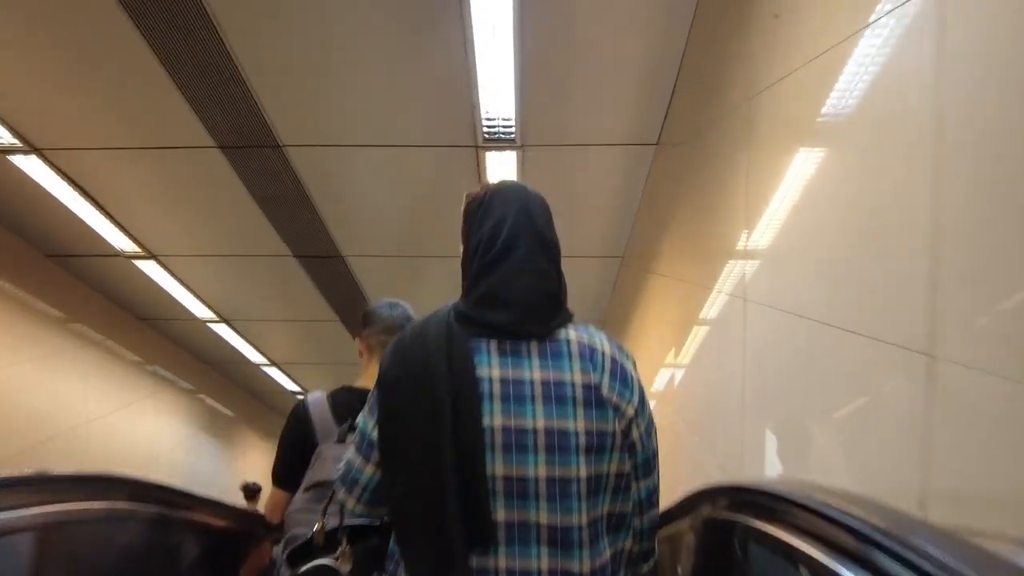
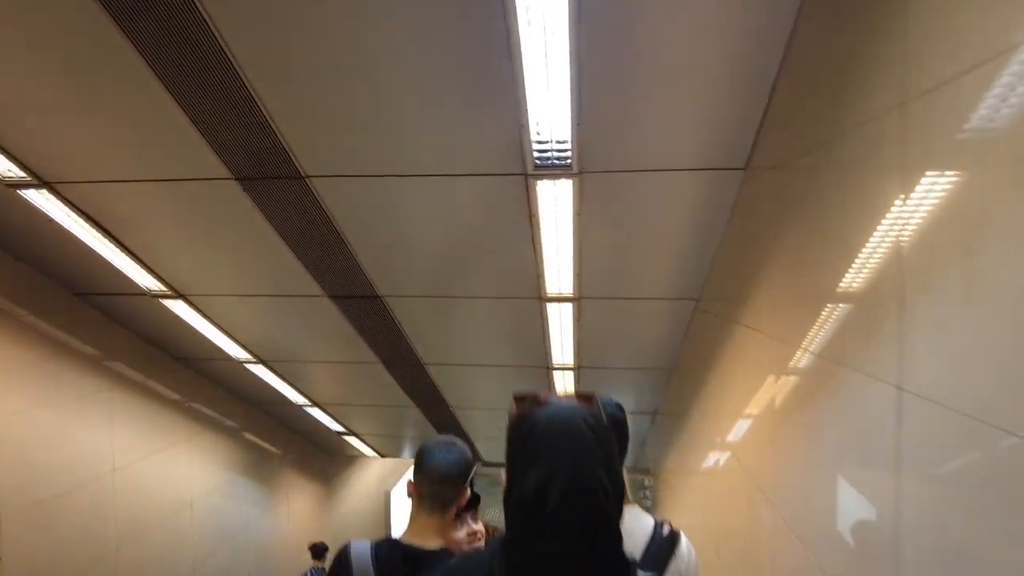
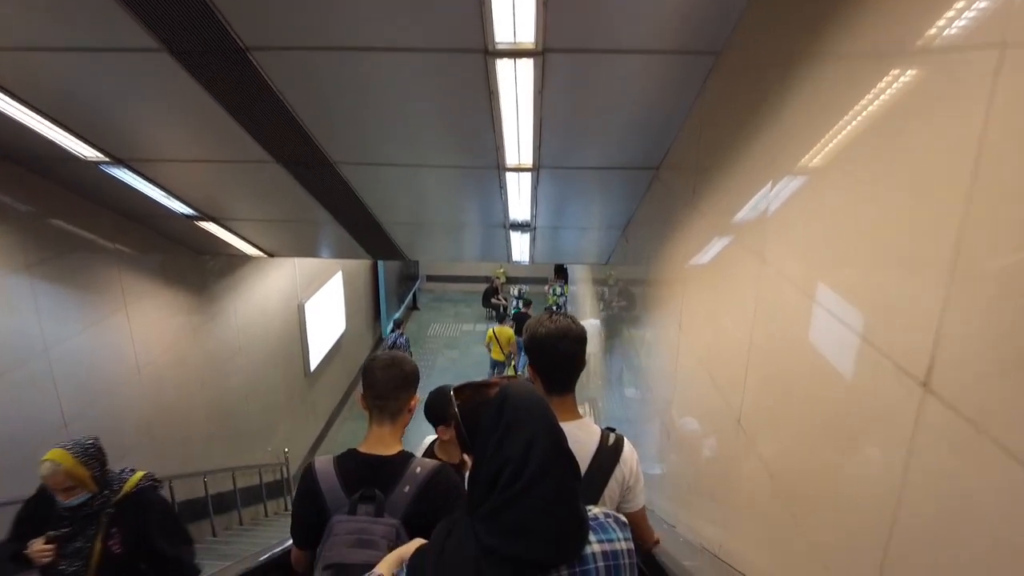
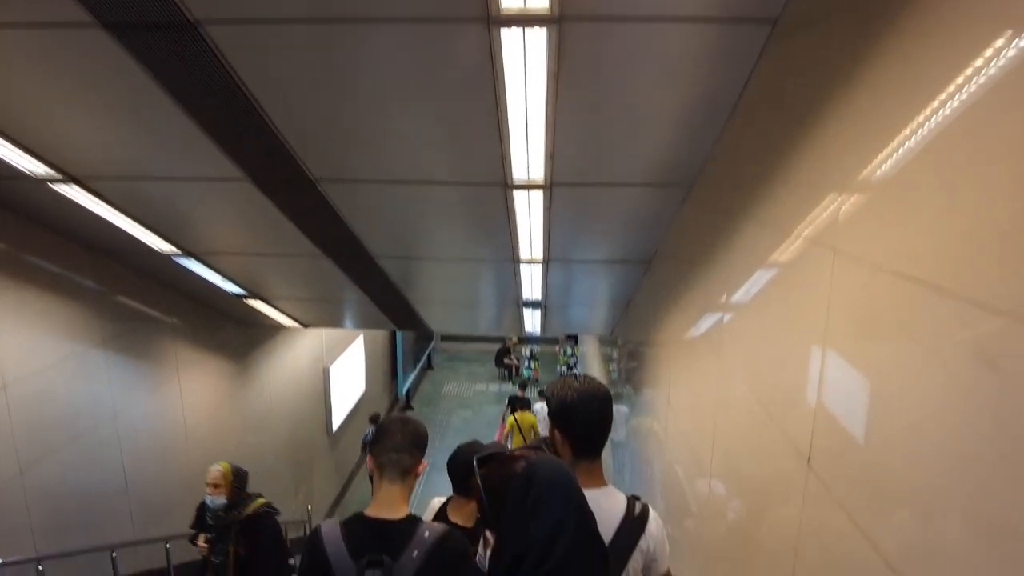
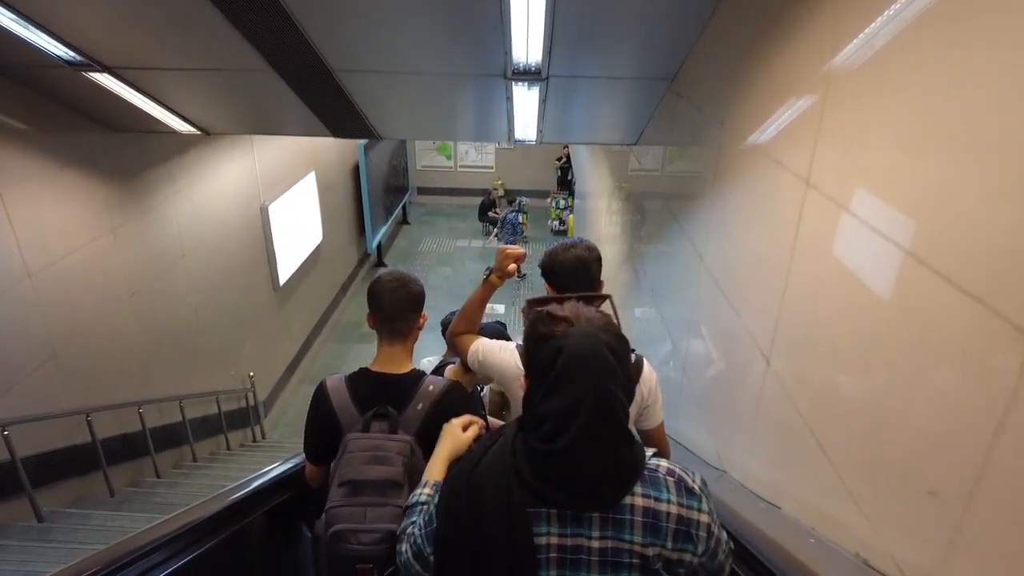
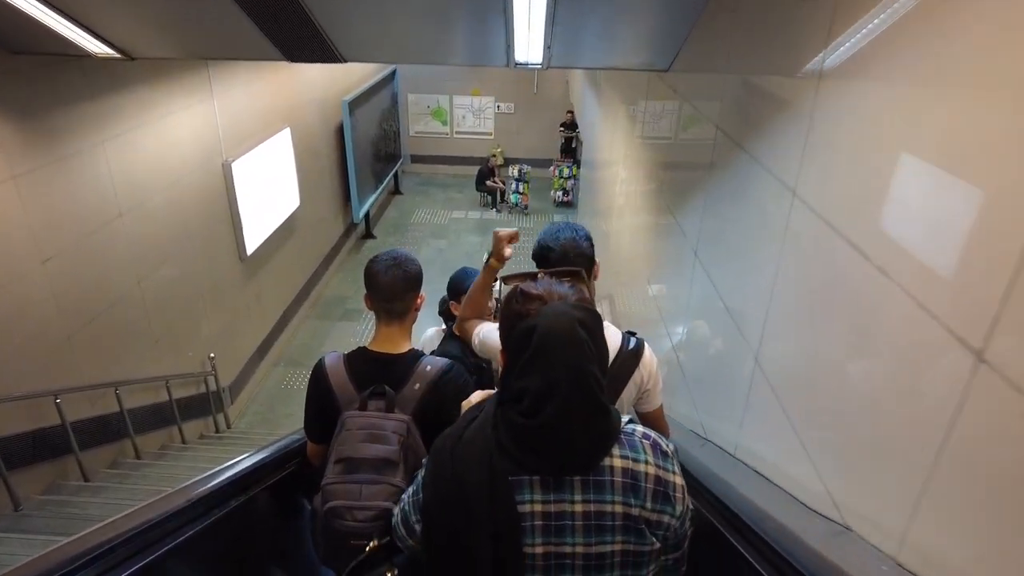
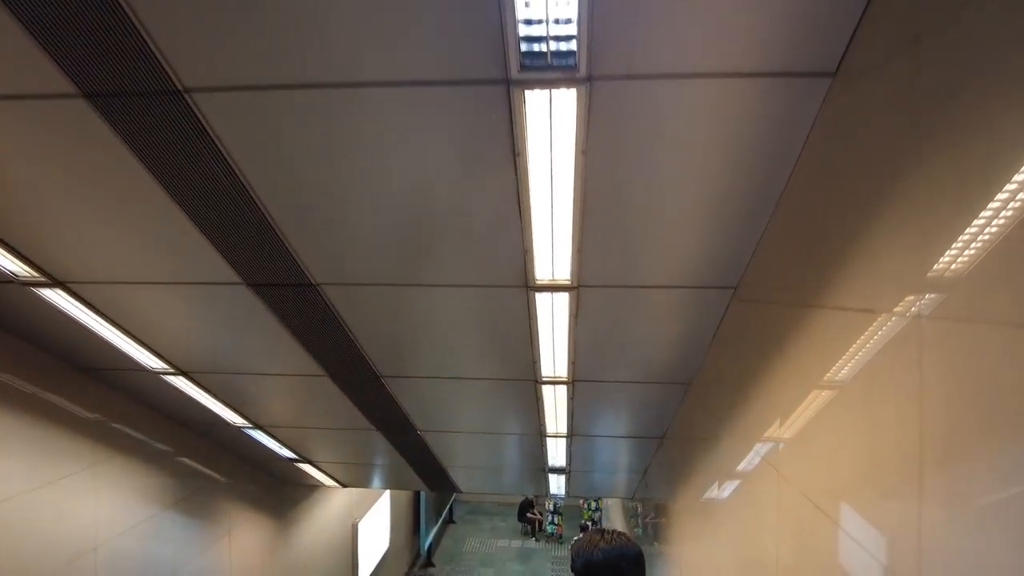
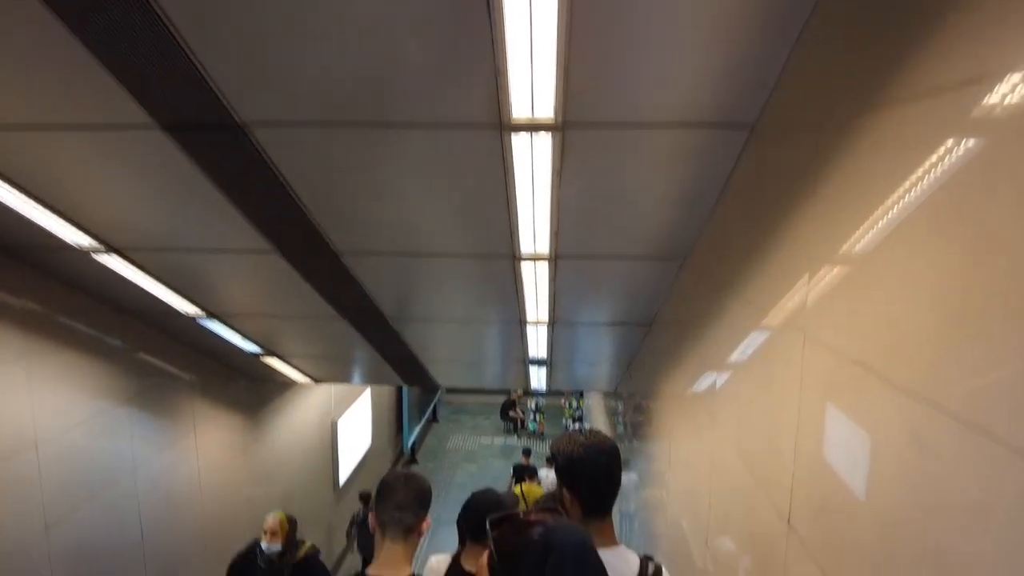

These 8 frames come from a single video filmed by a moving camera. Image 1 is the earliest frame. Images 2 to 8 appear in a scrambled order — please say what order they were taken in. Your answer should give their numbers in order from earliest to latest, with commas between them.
2, 7, 8, 4, 3, 5, 6
